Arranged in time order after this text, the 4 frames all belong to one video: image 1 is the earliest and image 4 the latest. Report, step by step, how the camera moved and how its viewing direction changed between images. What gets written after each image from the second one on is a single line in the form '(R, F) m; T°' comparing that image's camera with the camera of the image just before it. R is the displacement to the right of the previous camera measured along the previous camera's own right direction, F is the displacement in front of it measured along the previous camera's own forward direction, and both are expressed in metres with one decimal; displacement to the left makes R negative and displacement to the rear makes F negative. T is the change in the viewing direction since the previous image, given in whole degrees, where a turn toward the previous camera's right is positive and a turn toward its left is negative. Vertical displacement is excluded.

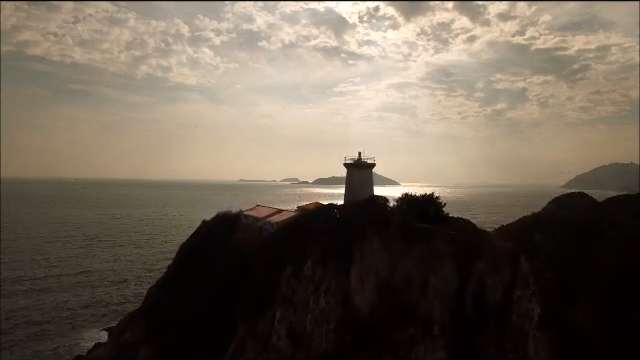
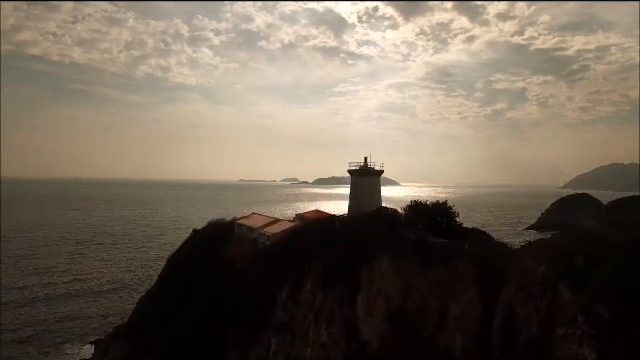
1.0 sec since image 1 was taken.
(-0.5, +0.4) m; 0°
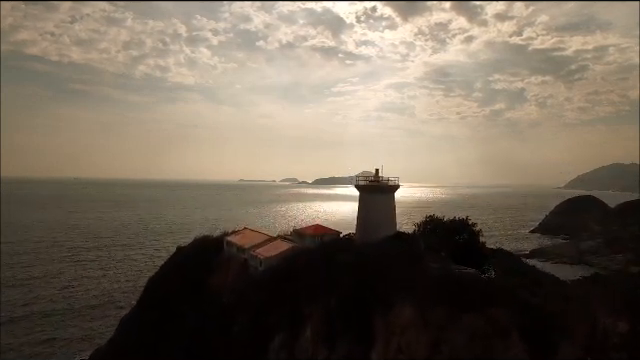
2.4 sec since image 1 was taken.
(-0.9, +0.3) m; 0°
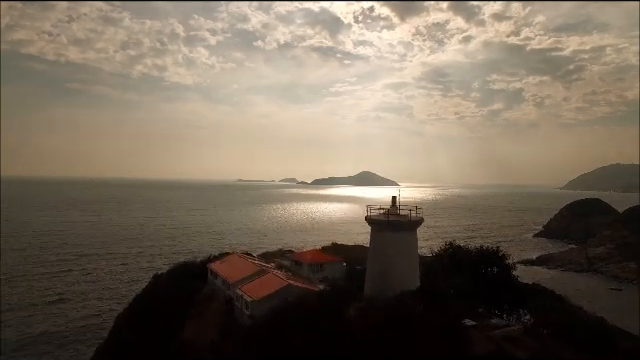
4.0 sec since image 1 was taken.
(-0.8, +0.9) m; 0°
